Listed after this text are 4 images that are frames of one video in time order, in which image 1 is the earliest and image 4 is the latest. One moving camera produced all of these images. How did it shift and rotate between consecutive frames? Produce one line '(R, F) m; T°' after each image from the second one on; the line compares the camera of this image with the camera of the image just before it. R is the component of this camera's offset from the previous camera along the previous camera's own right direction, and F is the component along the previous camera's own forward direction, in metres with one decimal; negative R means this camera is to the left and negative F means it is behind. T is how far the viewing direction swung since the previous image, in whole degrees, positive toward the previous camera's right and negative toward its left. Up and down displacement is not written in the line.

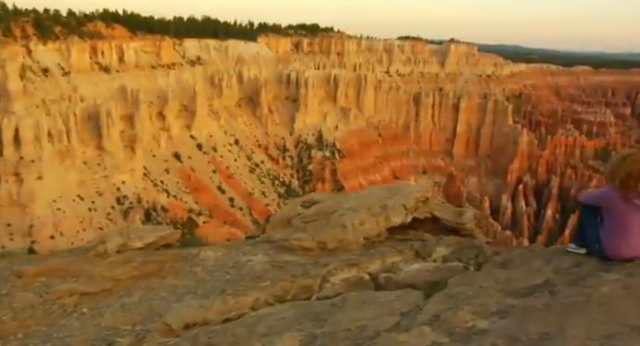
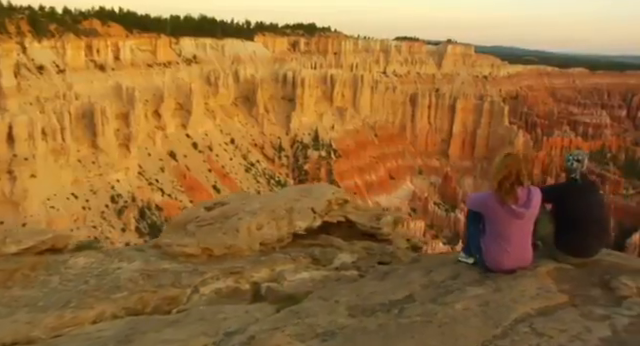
(+1.1, +0.4) m; +1°
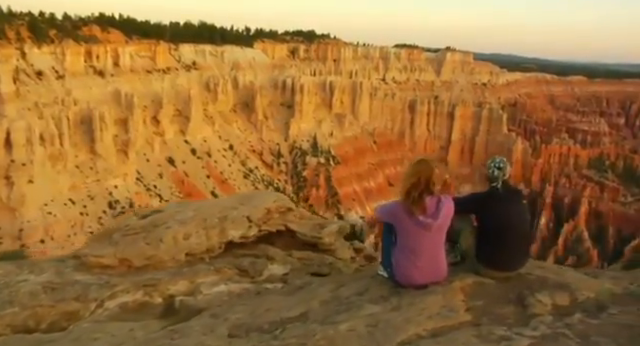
(+0.7, +0.2) m; 0°
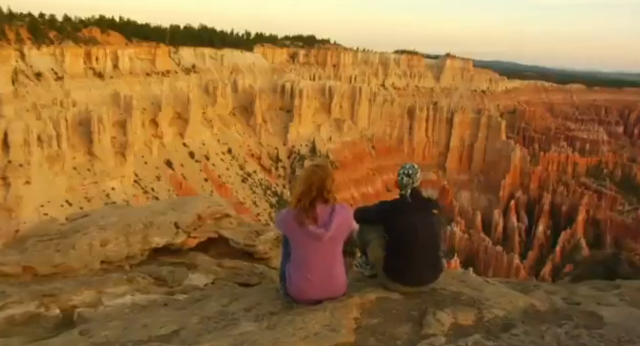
(+0.7, +0.3) m; 0°
